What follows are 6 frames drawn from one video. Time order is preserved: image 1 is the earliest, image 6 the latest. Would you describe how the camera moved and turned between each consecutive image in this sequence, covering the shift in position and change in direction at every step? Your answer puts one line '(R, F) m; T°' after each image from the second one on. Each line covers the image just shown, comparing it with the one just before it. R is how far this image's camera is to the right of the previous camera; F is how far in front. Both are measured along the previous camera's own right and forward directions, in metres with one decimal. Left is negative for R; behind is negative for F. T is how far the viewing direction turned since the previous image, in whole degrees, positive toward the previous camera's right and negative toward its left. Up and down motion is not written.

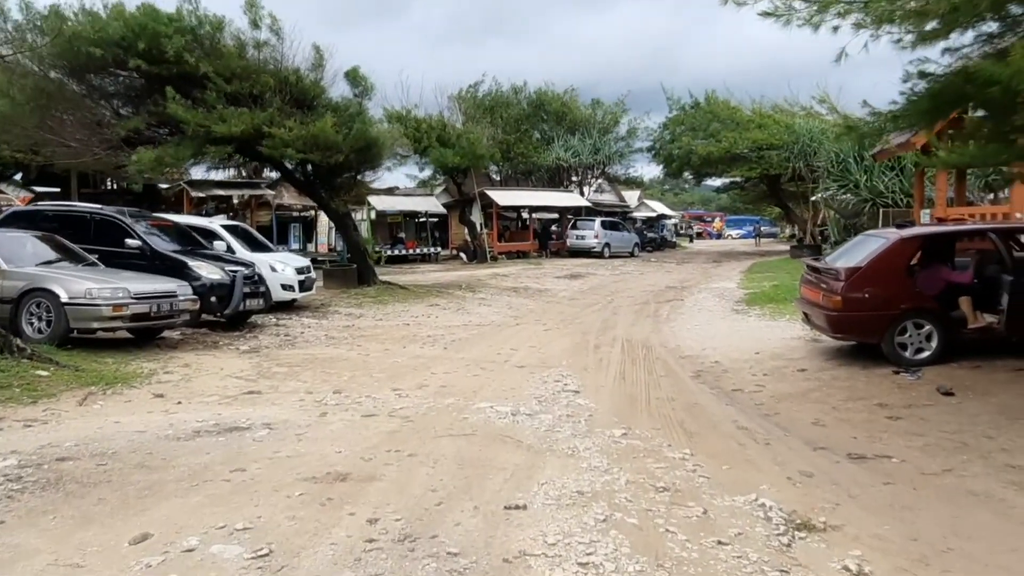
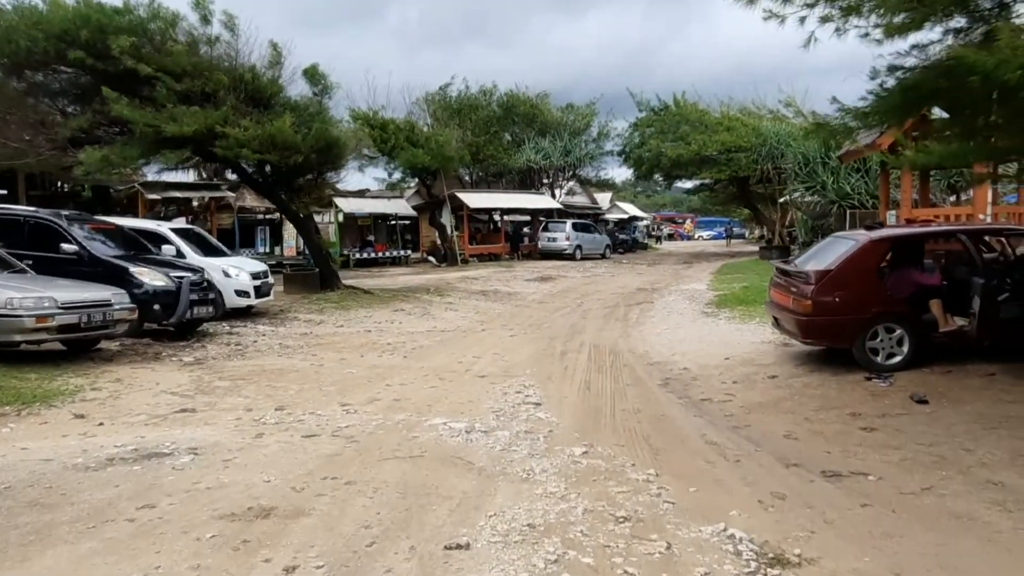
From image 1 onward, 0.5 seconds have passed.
(+0.2, +0.4) m; +2°
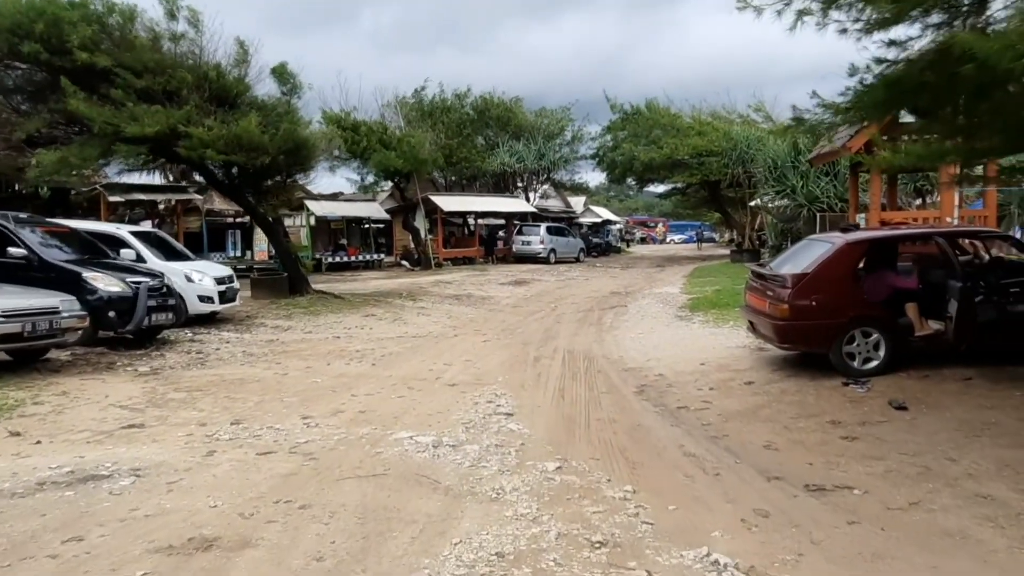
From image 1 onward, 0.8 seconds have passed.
(0.0, +0.3) m; +2°
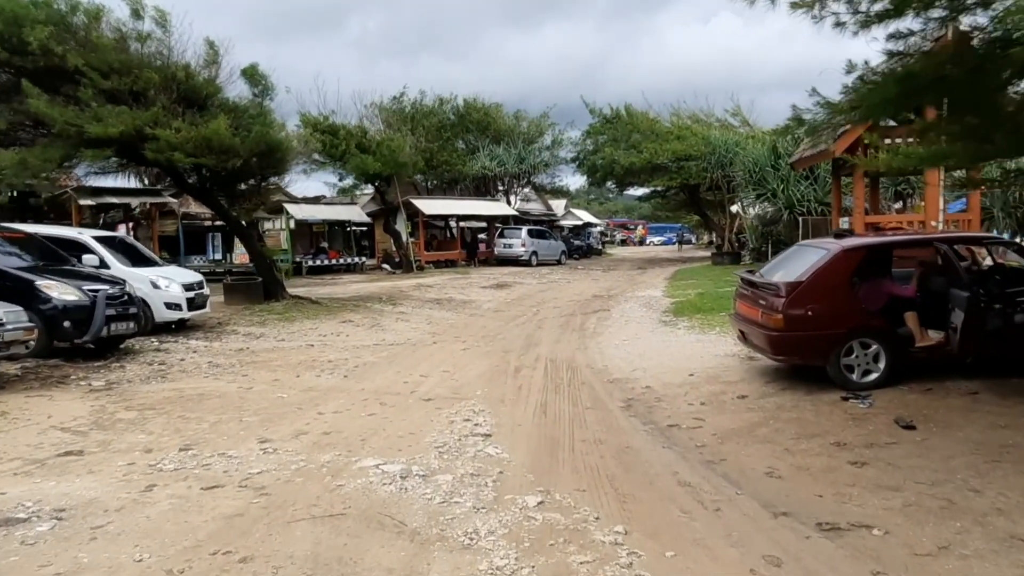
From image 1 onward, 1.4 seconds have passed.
(+0.1, +0.6) m; +1°
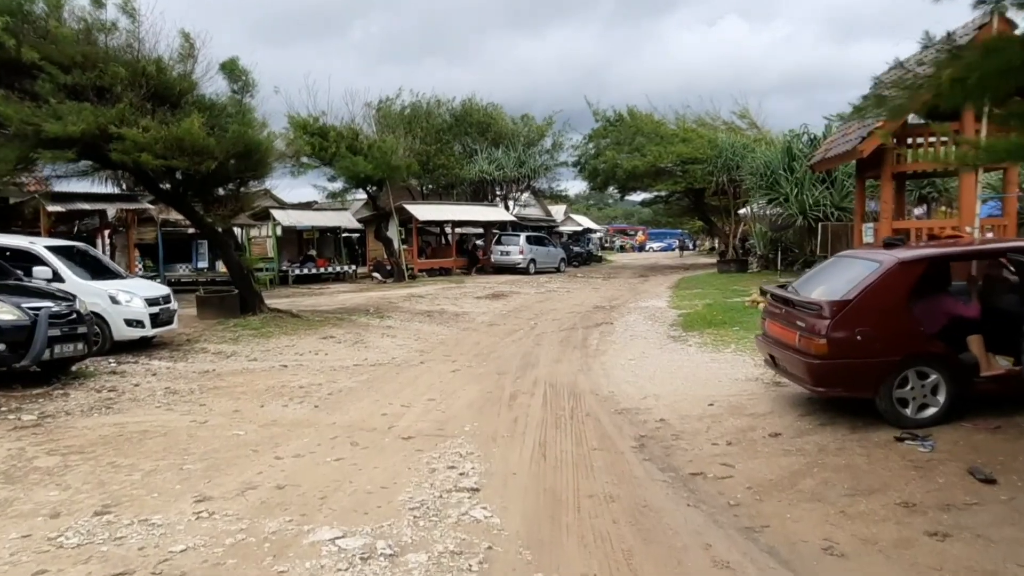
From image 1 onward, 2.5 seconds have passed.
(0.0, +1.1) m; 0°
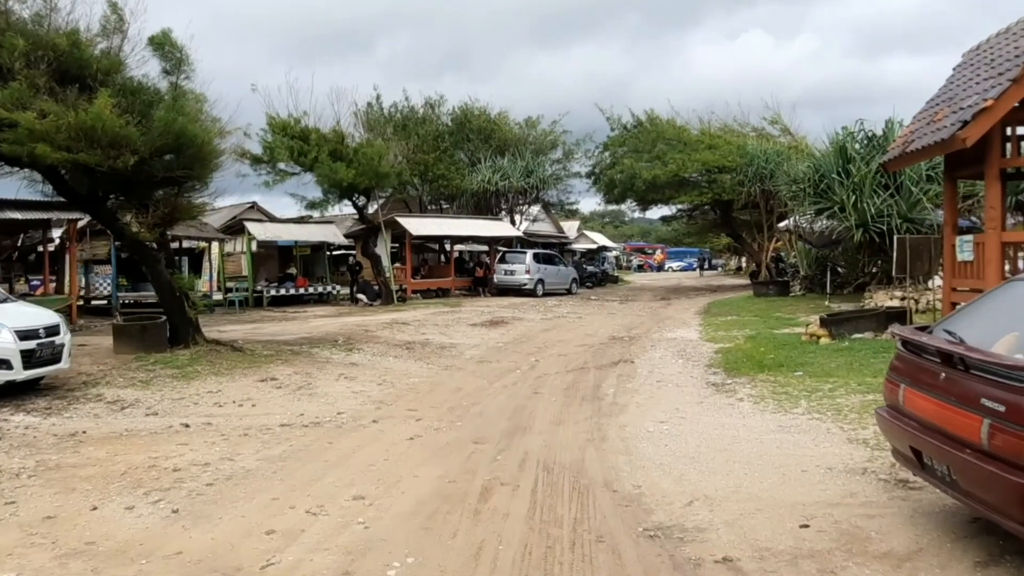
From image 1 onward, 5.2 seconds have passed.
(+0.3, +2.9) m; -1°
